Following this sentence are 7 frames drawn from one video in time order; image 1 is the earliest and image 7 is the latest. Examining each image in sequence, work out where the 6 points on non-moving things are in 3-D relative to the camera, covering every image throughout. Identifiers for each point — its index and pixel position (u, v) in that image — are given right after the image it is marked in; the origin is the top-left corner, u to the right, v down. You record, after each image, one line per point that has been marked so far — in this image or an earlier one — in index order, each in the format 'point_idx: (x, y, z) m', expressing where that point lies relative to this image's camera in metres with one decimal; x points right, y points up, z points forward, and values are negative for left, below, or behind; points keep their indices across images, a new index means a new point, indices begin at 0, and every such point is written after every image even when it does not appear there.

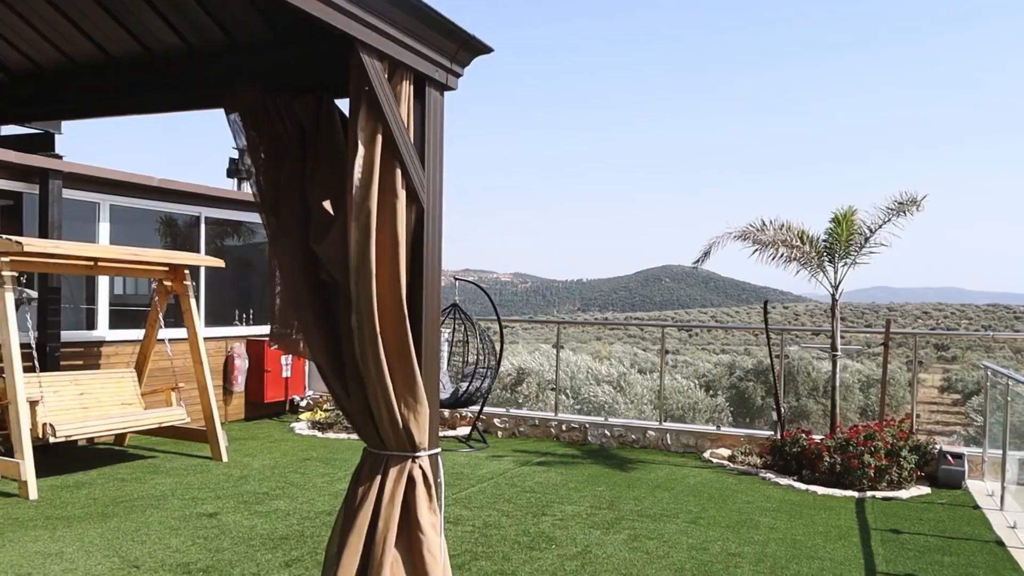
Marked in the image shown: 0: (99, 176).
0: (-3.2, +0.9, +6.9) m
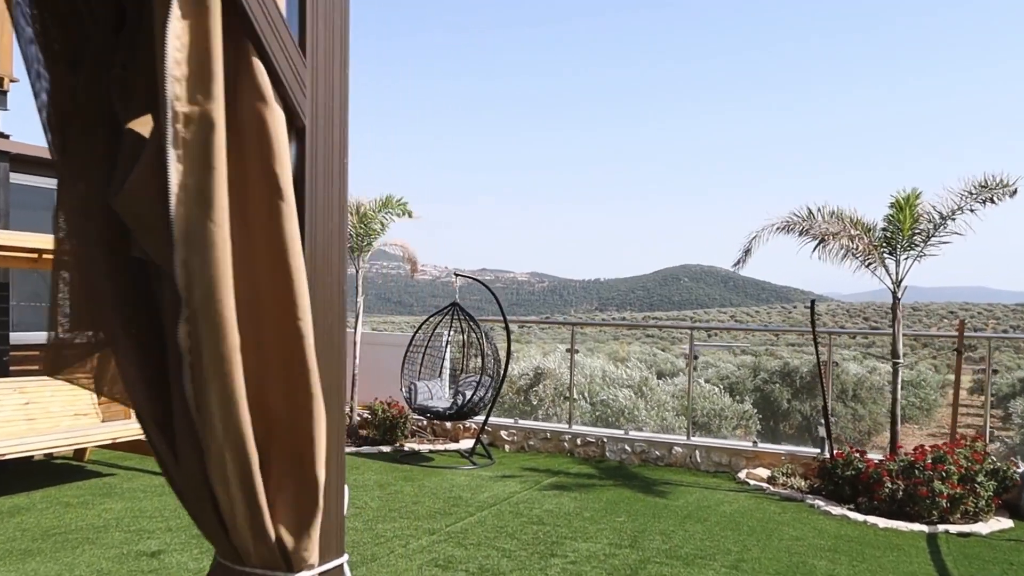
0: (-3.1, +0.9, +6.1) m
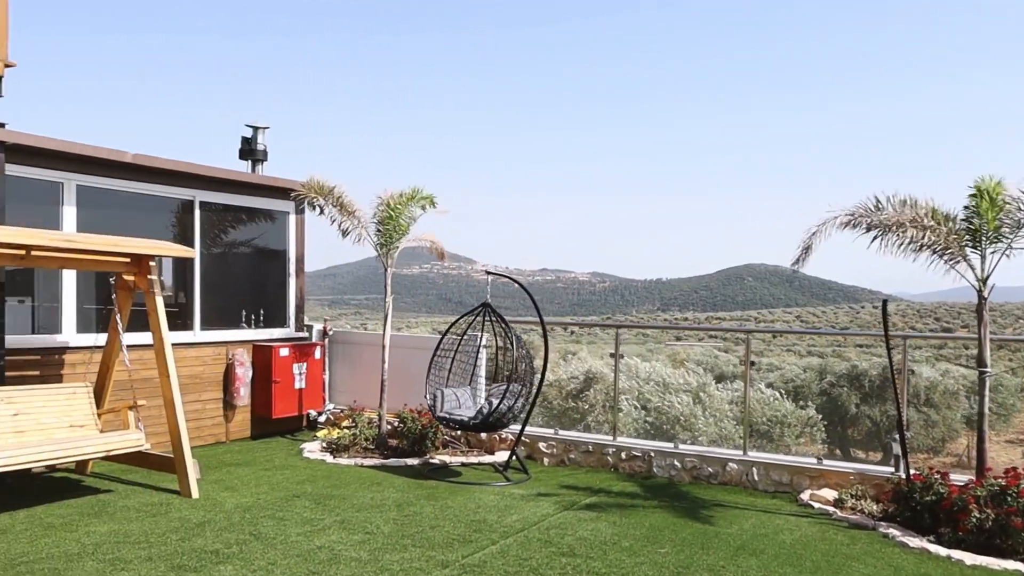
0: (-2.9, +0.9, +5.8) m
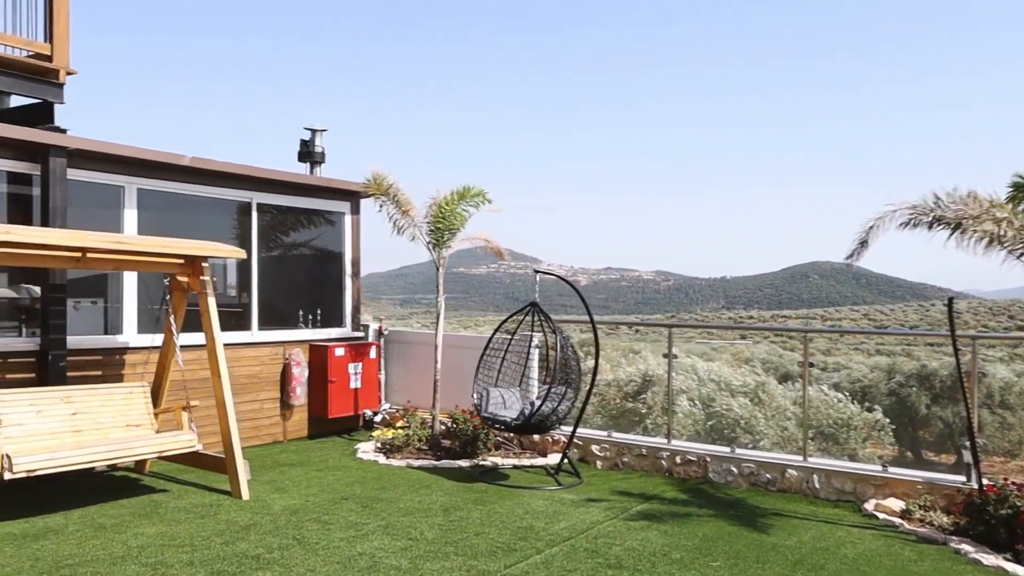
0: (-2.6, +0.9, +5.9) m
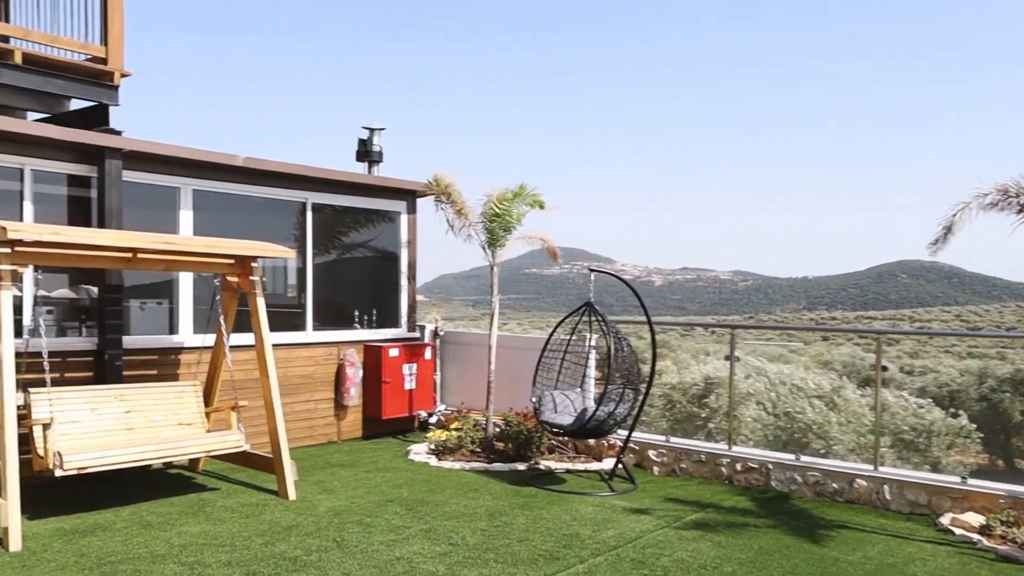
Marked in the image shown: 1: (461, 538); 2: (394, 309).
0: (-2.2, +0.9, +5.9) m
1: (-0.3, -1.3, +4.6) m
2: (-1.1, -0.2, +7.7) m
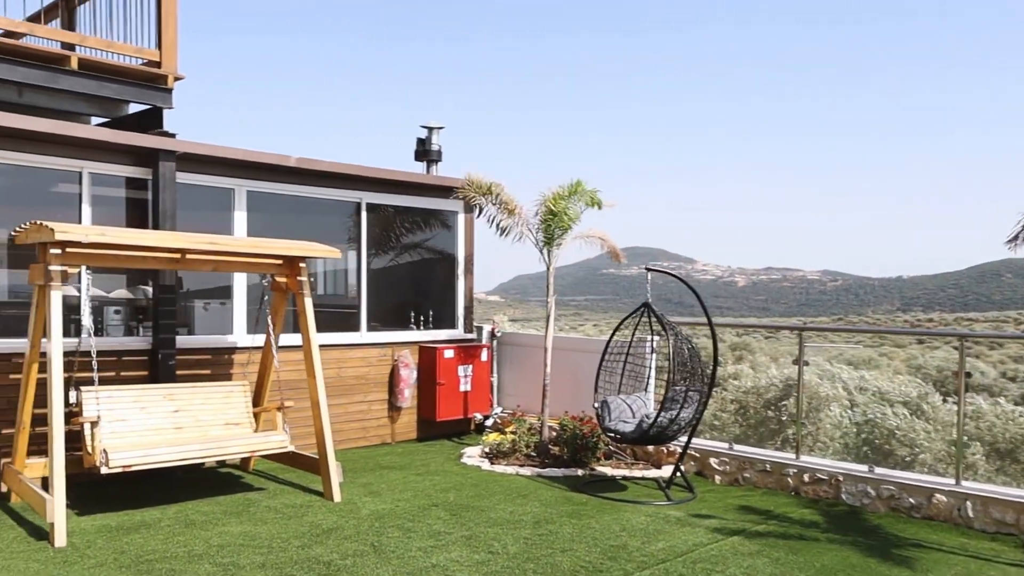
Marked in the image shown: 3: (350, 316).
0: (-1.9, +0.9, +6.0) m
1: (0.0, -1.3, +4.5) m
2: (-0.6, -0.2, +7.7) m
3: (-1.3, -0.2, +6.9) m
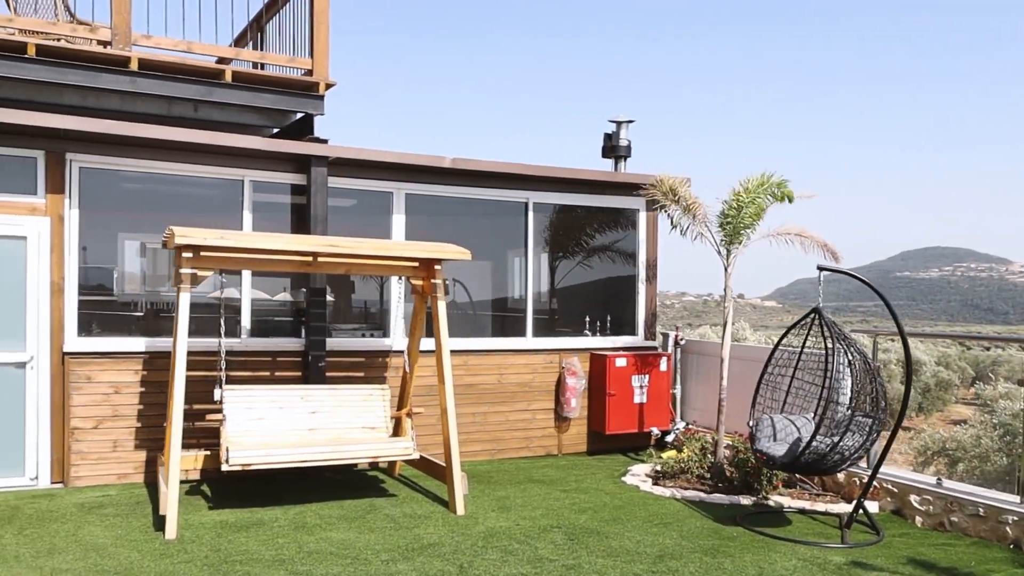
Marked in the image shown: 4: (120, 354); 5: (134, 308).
0: (-0.9, +0.9, +6.0) m
1: (+0.4, -1.3, +4.0) m
2: (+0.9, -0.2, +7.1) m
3: (0.0, -0.2, +6.6) m
4: (-2.4, -0.4, +5.4) m
5: (-2.4, -0.1, +5.5) m
